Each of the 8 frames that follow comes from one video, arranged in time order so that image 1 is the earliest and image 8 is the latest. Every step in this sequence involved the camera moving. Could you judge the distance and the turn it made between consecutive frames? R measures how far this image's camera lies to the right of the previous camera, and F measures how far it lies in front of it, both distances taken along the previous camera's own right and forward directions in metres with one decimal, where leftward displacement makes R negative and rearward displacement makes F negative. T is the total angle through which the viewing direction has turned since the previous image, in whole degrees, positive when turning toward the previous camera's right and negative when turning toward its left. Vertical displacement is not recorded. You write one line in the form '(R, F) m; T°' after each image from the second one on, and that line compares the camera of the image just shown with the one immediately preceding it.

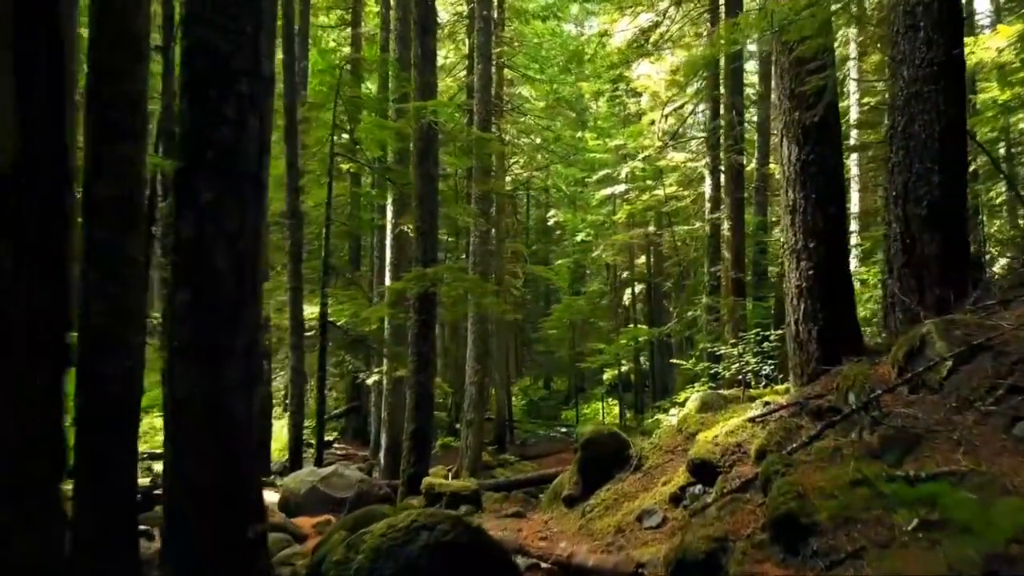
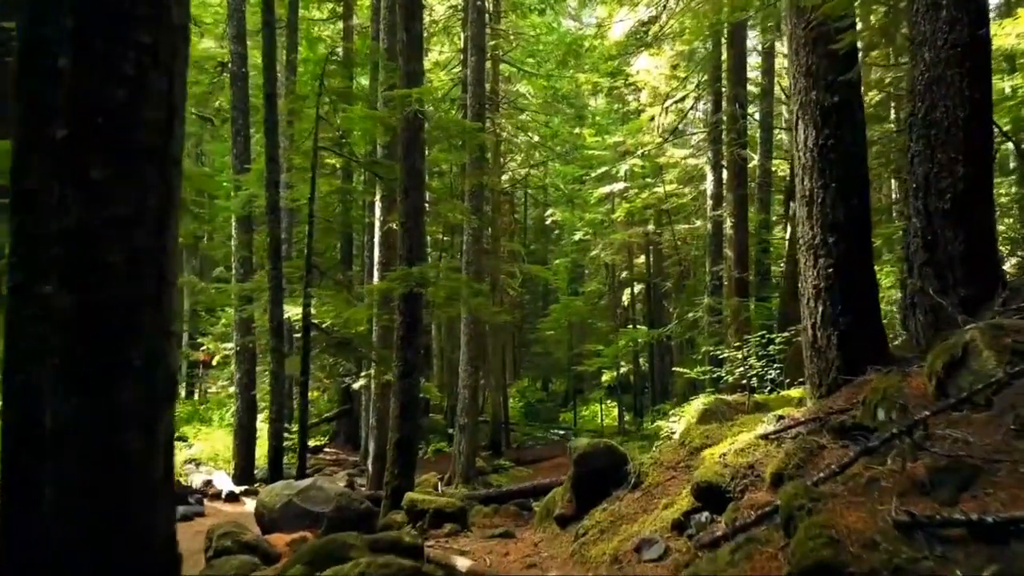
(+0.1, +0.6) m; 0°
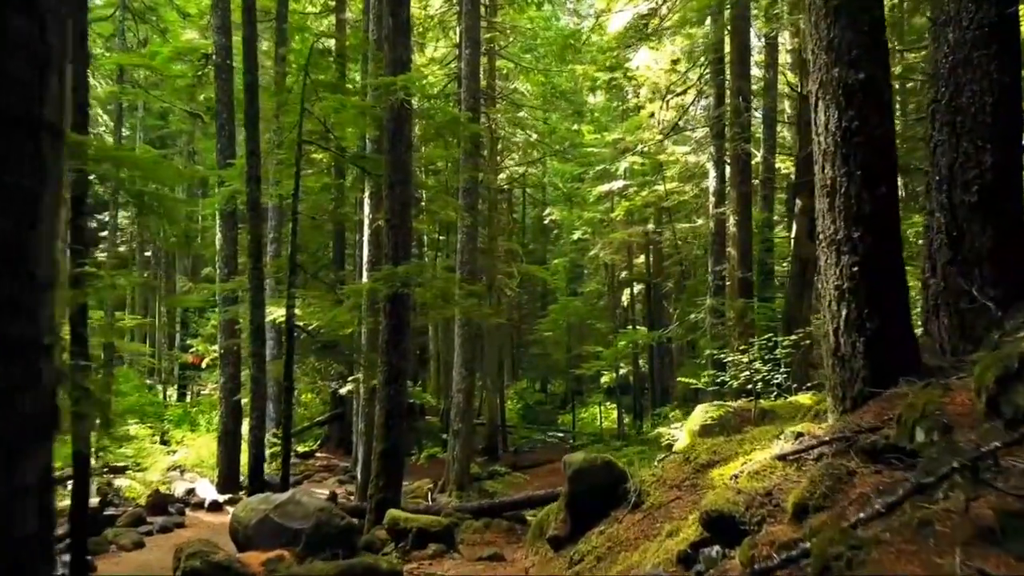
(+0.1, +0.5) m; 0°
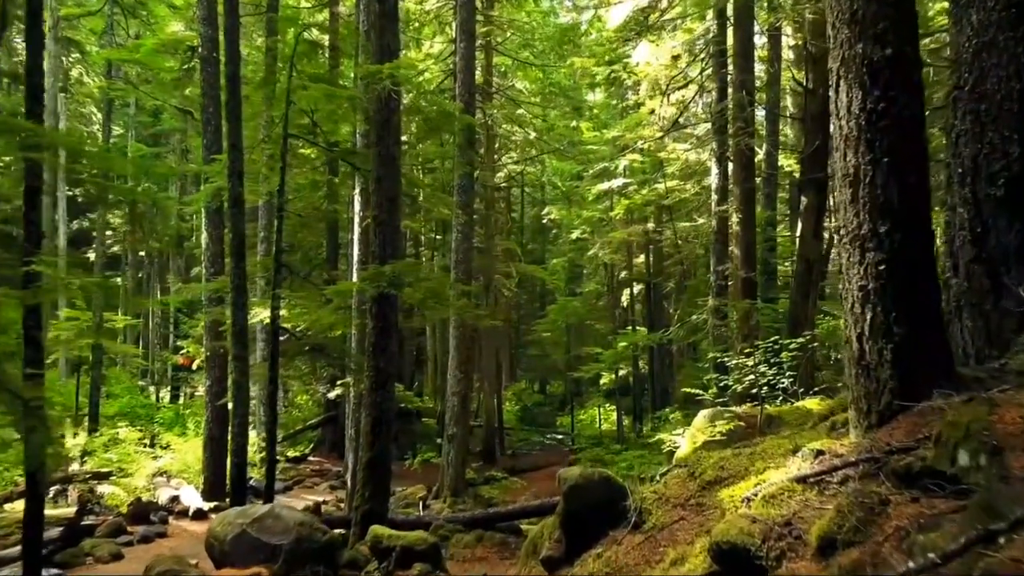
(+0.1, +0.4) m; 0°
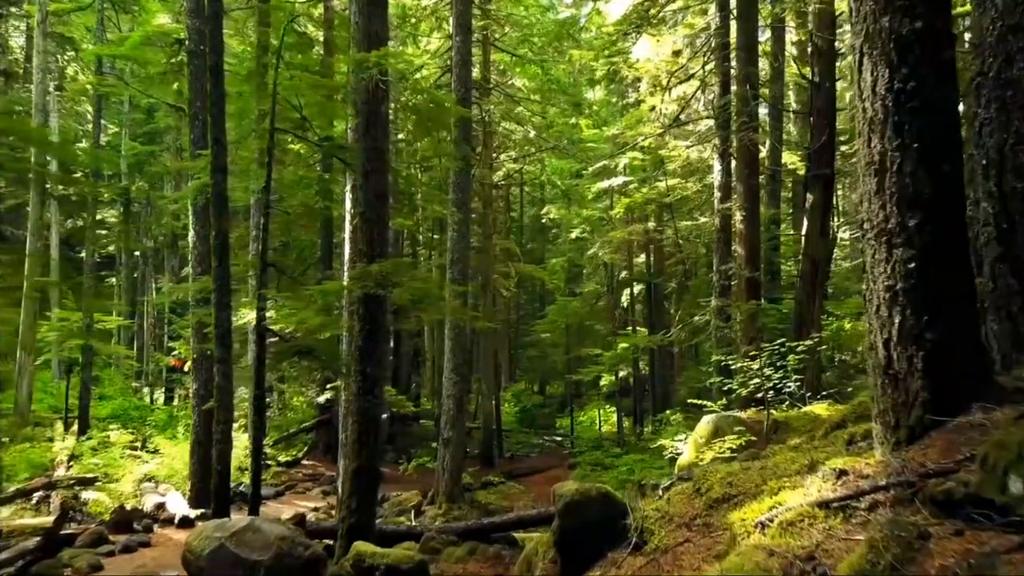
(+0.1, +0.4) m; 0°
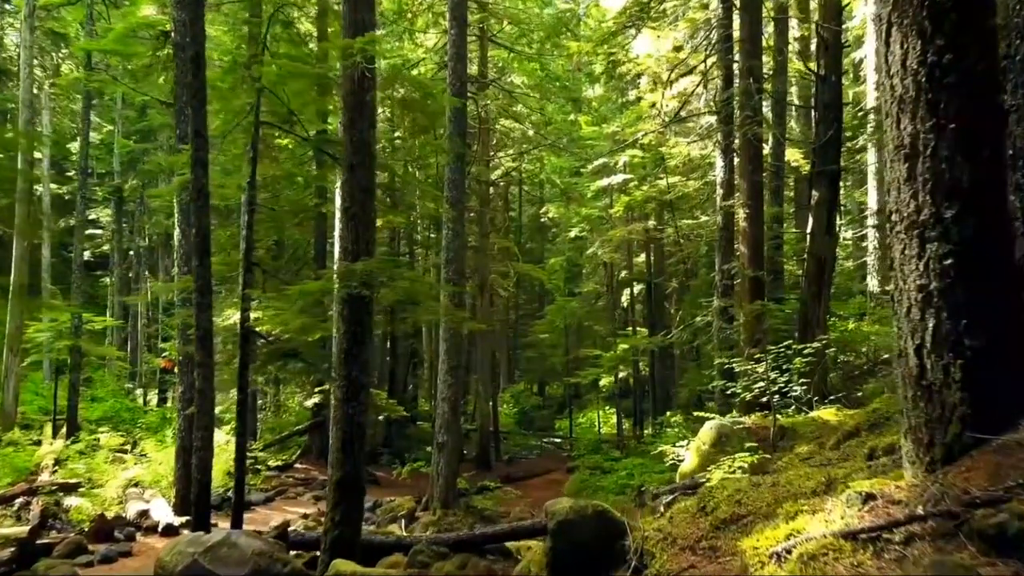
(+0.1, +0.4) m; 0°
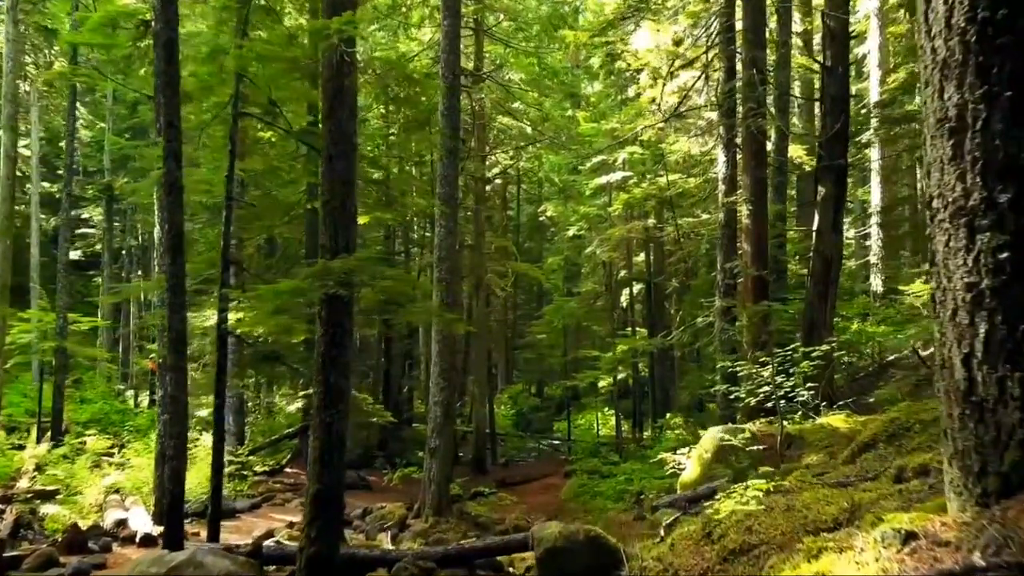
(+0.1, +0.5) m; 0°
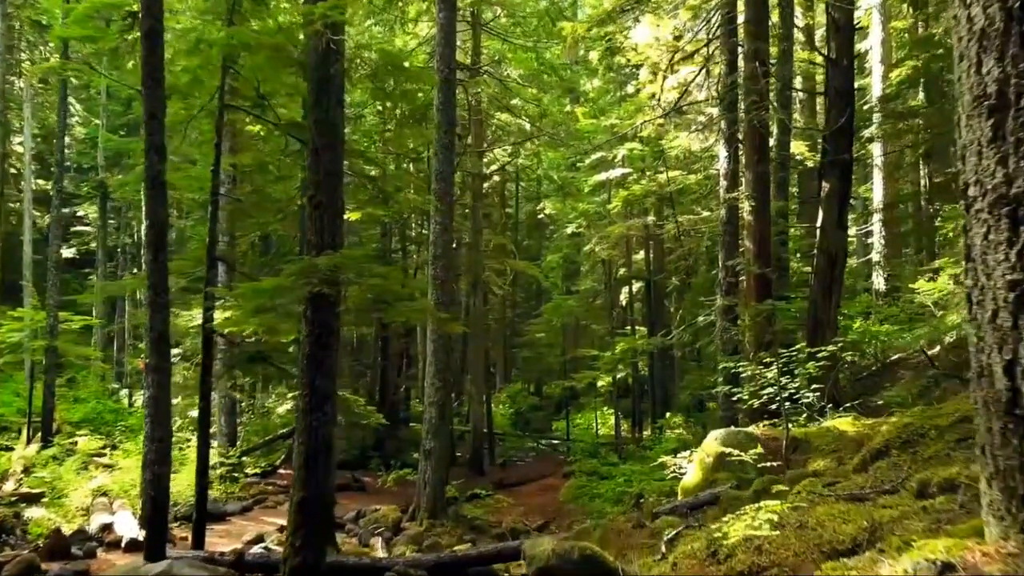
(0.0, +0.3) m; 0°
